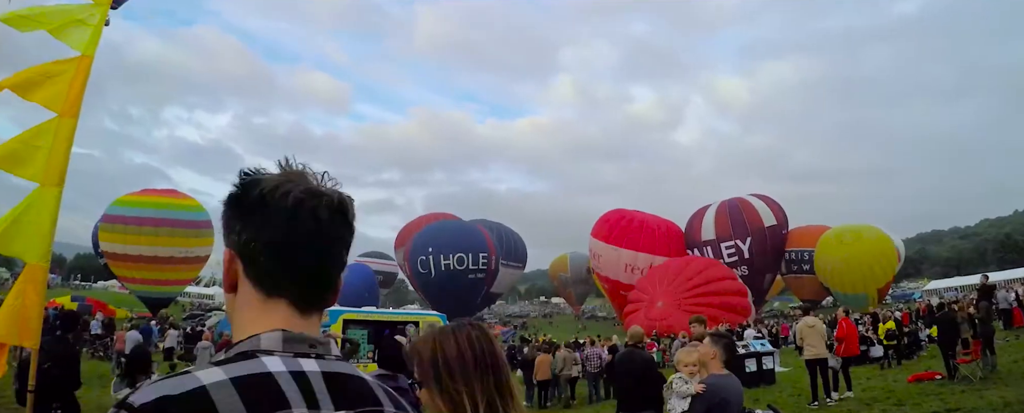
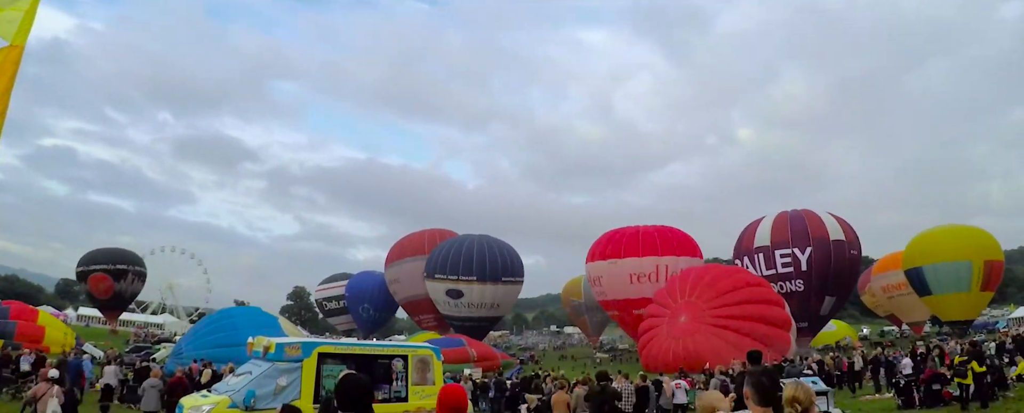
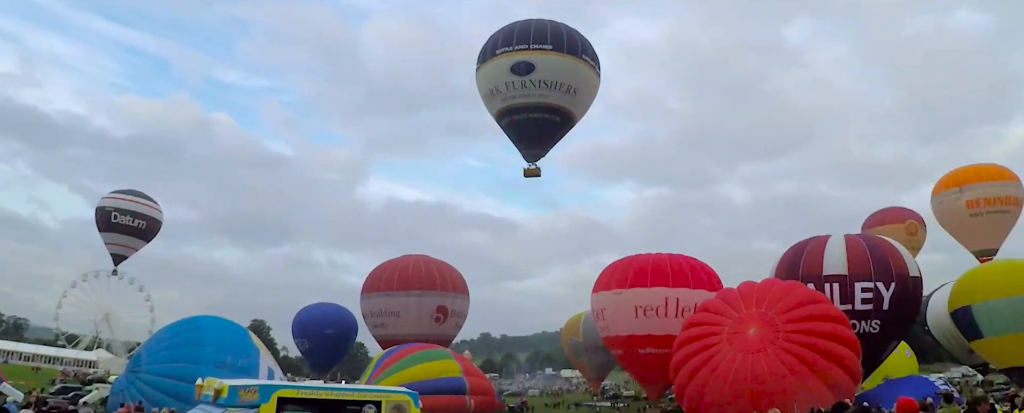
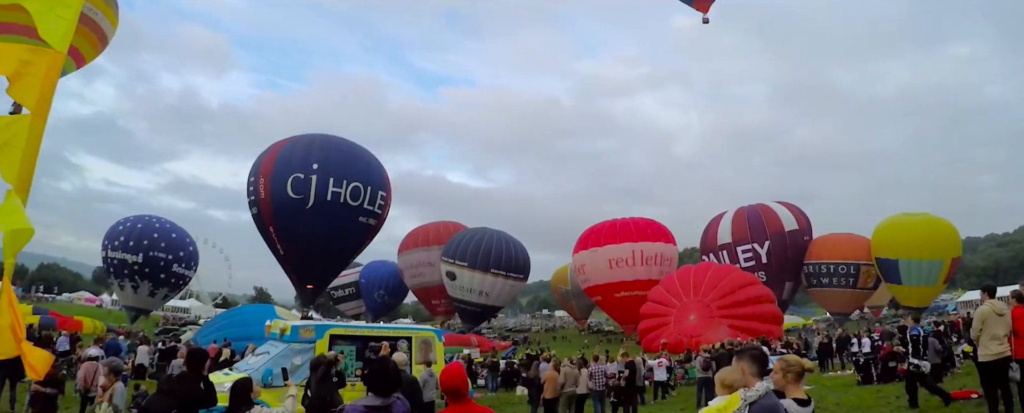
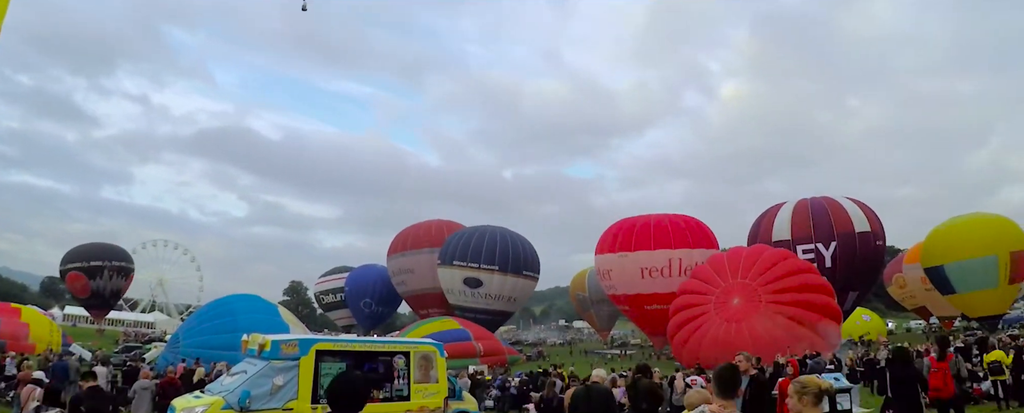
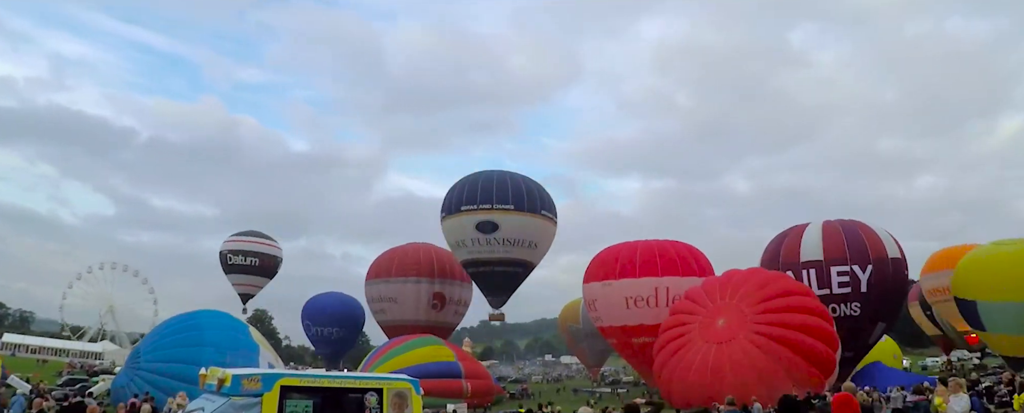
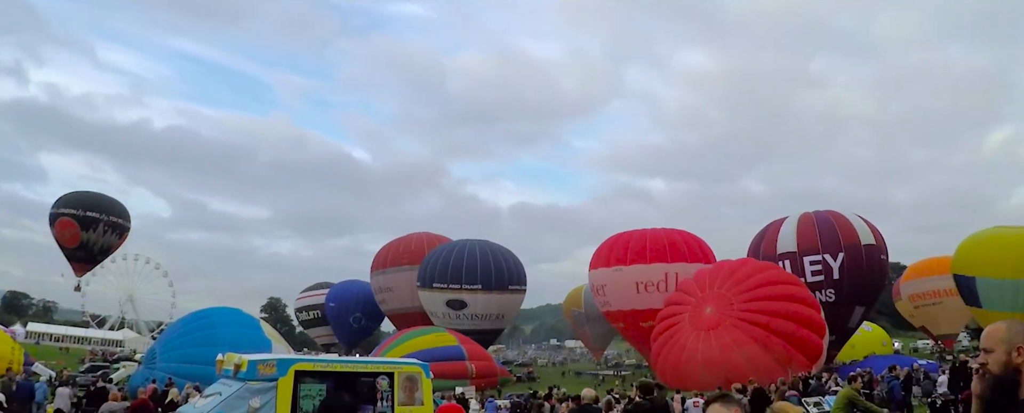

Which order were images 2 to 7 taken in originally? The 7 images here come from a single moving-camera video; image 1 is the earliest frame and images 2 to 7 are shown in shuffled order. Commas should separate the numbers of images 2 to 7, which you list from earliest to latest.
4, 2, 5, 7, 6, 3
